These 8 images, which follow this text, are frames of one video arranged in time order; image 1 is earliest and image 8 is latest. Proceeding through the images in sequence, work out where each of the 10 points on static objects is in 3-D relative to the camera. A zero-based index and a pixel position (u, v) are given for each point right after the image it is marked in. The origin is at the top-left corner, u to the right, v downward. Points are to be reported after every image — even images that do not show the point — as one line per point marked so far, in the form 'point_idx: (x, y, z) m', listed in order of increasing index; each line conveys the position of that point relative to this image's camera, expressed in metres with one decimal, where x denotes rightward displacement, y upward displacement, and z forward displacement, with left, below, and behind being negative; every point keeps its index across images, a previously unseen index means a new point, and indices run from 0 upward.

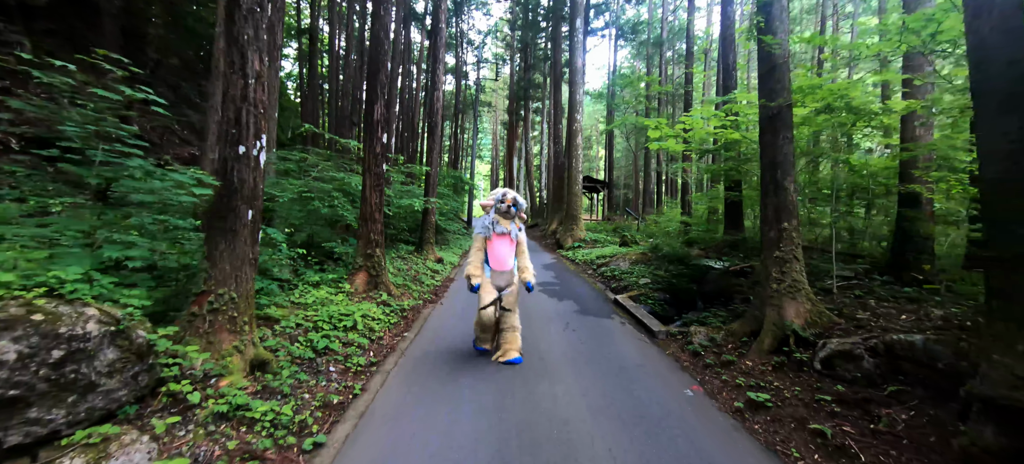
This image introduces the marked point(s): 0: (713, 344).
0: (+2.3, -1.2, +4.1) m
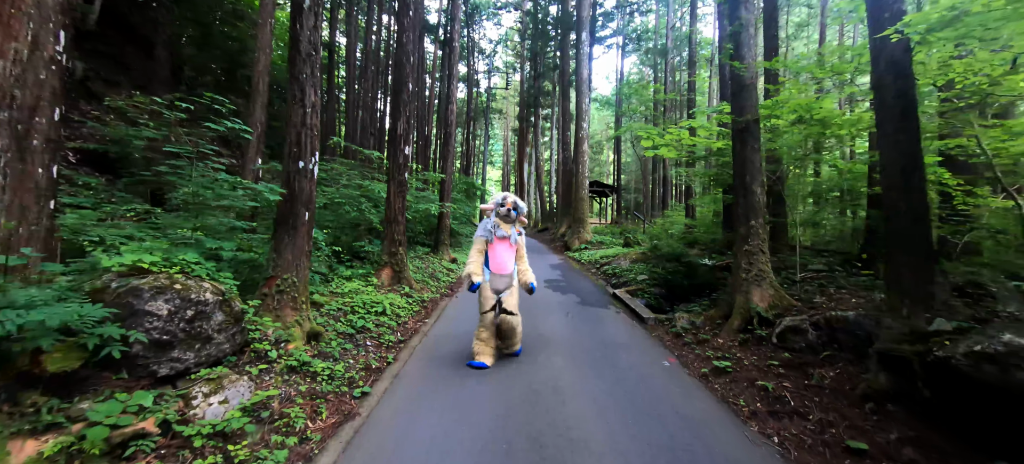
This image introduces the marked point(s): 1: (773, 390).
0: (+2.3, -1.2, +4.7) m
1: (+2.3, -1.4, +3.2) m
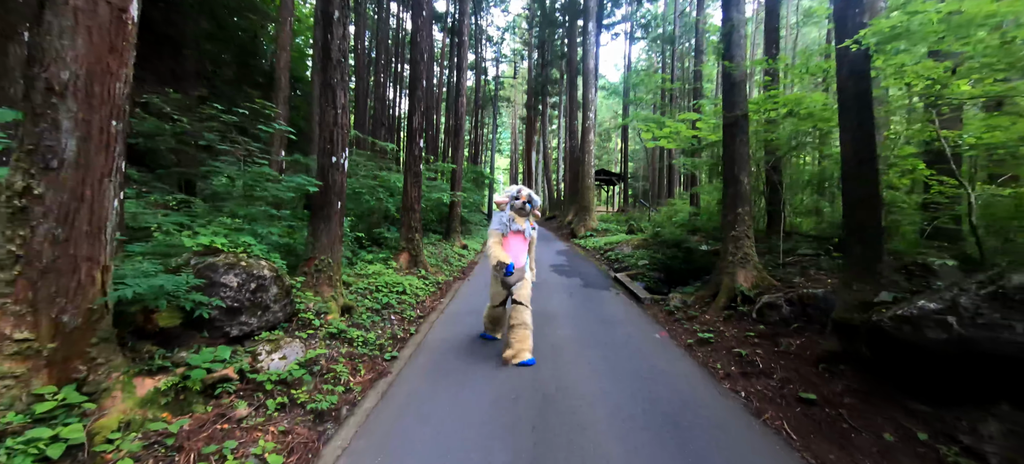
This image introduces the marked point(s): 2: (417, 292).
0: (+2.5, -1.0, +5.2) m
1: (+2.3, -1.2, +3.6) m
2: (-1.5, -1.0, +5.9) m
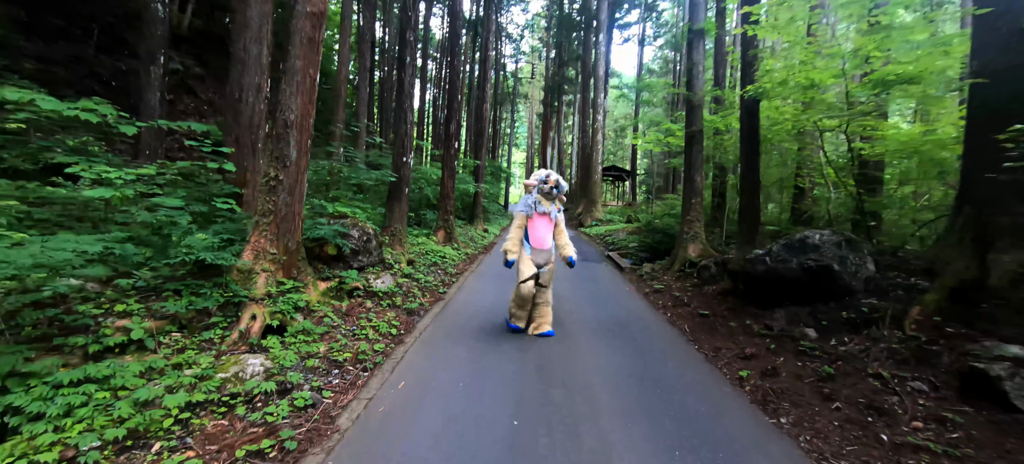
0: (+2.7, -0.7, +7.0) m
1: (+2.5, -1.0, +5.4) m
2: (-1.3, -0.6, +7.8) m
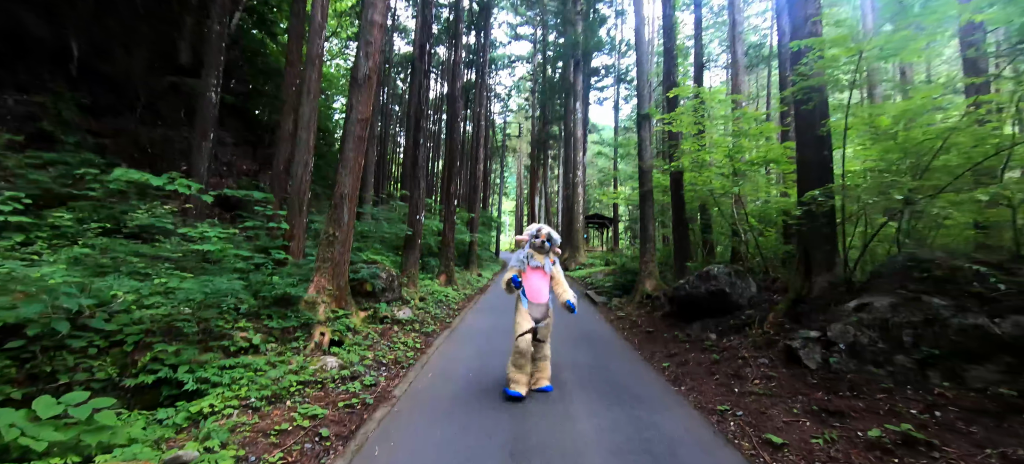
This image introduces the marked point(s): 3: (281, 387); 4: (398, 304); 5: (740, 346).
0: (+2.5, -1.7, +8.5) m
1: (+2.4, -1.7, +6.9) m
2: (-1.5, -1.7, +9.2) m
3: (-2.4, -1.6, +3.8) m
4: (-2.1, -1.3, +6.7) m
5: (+2.9, -1.5, +4.6) m
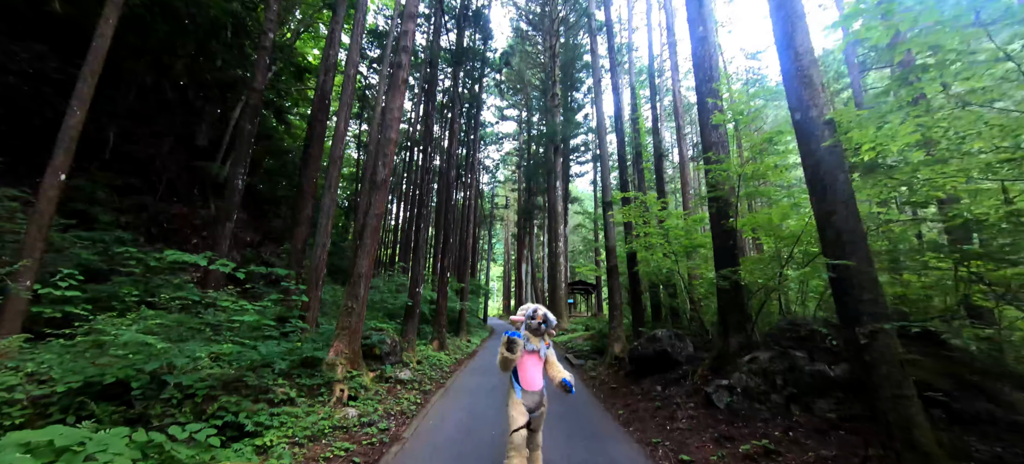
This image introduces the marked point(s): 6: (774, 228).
0: (+2.1, -3.5, +9.6) m
1: (+2.1, -3.3, +8.1) m
2: (-1.9, -3.6, +10.2) m
3: (-2.6, -2.6, +4.8) m
4: (-2.4, -2.9, +7.7) m
5: (+2.7, -2.6, +5.9) m
6: (+4.4, +0.1, +6.0) m
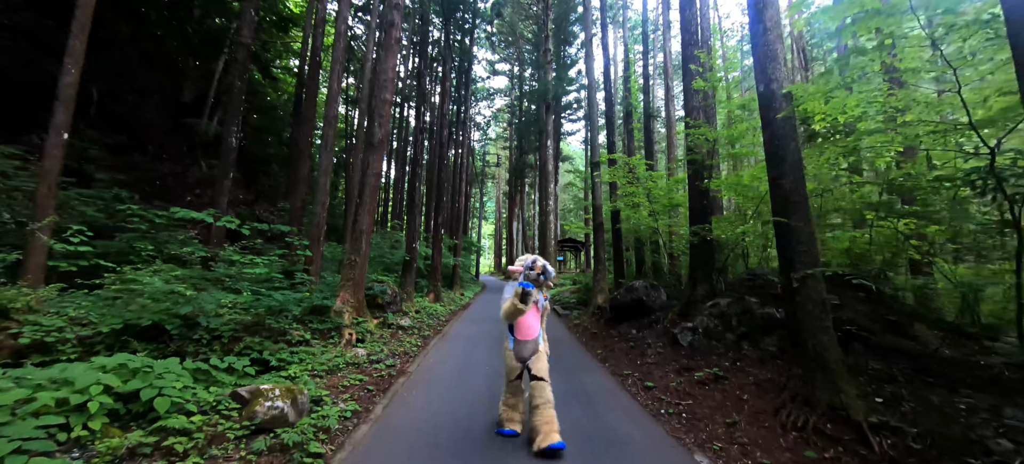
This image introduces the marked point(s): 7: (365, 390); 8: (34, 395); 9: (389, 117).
0: (+1.9, -2.4, +10.5) m
1: (+1.8, -2.3, +8.9) m
2: (-2.1, -2.4, +11.0) m
3: (-2.7, -2.0, +5.5) m
4: (-2.6, -2.0, +8.4) m
5: (+2.5, -1.9, +6.7) m
6: (+4.2, +0.8, +6.6) m
7: (-2.0, -2.1, +4.8) m
8: (-3.5, -1.2, +2.6) m
9: (-2.8, +2.6, +8.3) m
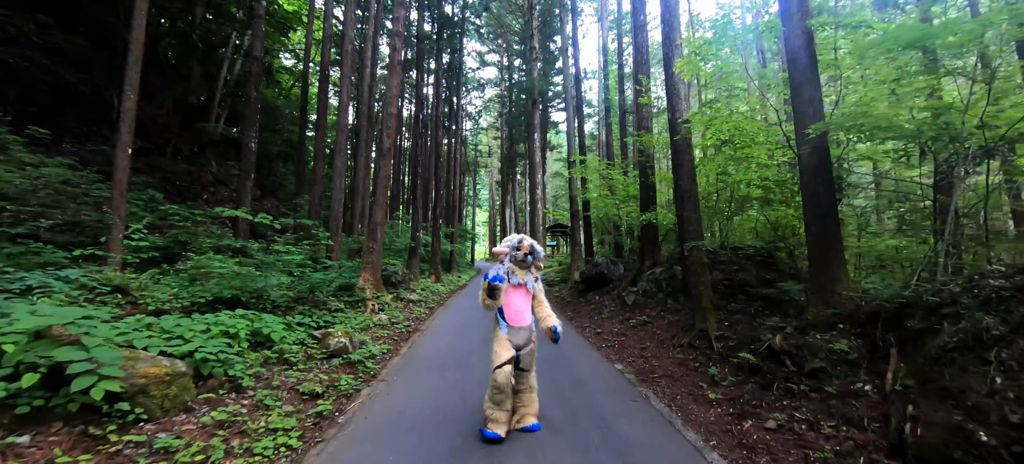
0: (+1.6, -1.9, +12.4) m
1: (+1.5, -1.9, +10.8) m
2: (-2.4, -2.1, +12.8) m
3: (-3.0, -1.9, +7.3) m
4: (-2.9, -1.7, +10.2) m
5: (+2.2, -1.6, +8.5) m
6: (+3.9, +1.1, +8.4) m
7: (-2.2, -2.0, +6.6) m
8: (-3.7, -1.2, +4.4) m
9: (-3.2, +2.9, +9.9) m
